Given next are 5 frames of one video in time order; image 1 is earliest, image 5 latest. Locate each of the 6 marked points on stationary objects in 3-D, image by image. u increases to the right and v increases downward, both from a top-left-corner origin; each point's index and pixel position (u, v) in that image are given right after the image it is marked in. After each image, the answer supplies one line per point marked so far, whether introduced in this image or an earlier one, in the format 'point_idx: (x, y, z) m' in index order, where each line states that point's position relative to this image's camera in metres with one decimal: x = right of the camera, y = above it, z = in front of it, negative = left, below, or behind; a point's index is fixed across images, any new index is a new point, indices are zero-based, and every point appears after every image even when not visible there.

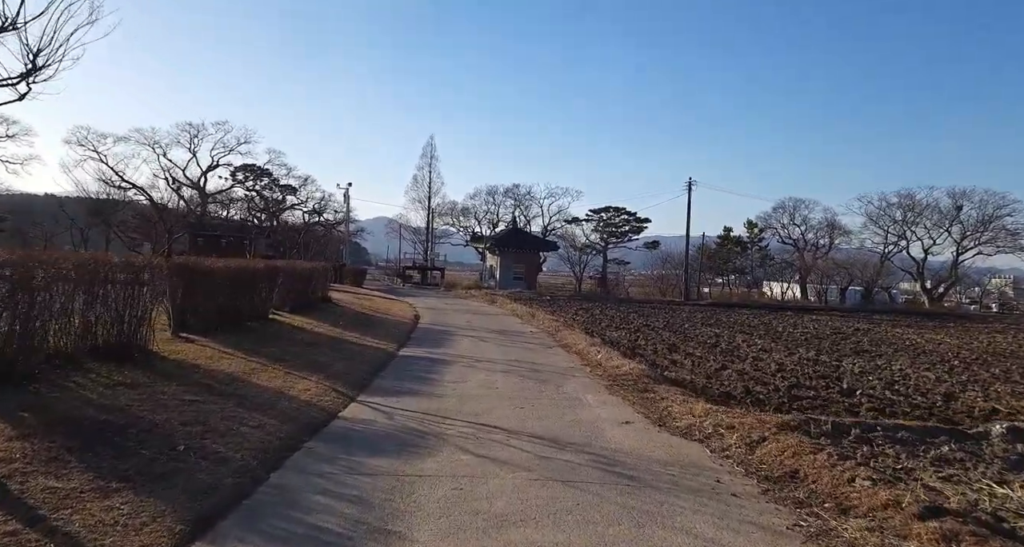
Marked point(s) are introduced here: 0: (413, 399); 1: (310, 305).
0: (-1.2, -1.5, +8.4) m
1: (-5.4, -0.9, +18.7) m
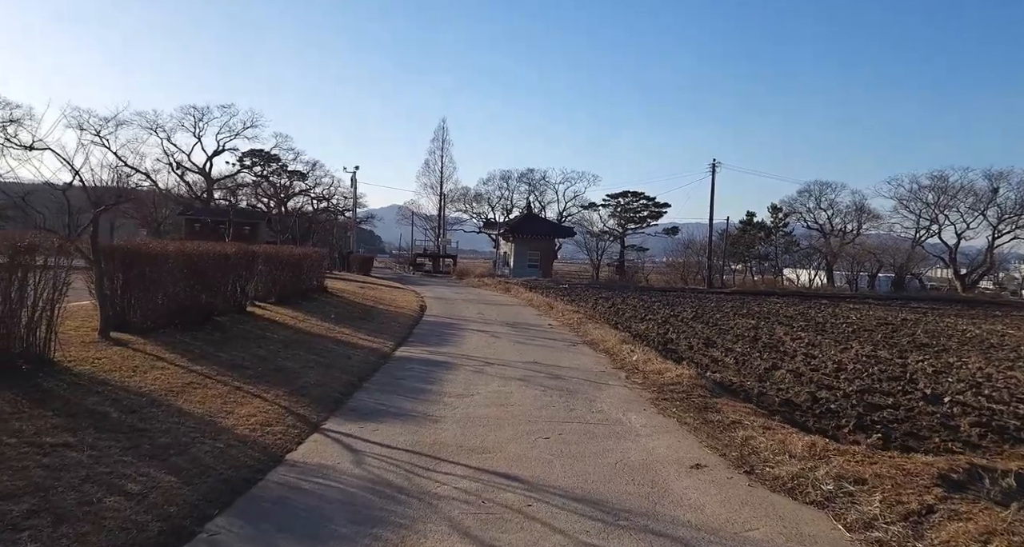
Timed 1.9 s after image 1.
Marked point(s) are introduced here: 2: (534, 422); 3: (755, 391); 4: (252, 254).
0: (-1.0, -1.4, +6.2) m
1: (-5.0, -0.6, +16.6) m
2: (+0.2, -1.4, +6.6) m
3: (+4.0, -1.9, +11.4) m
4: (-5.0, +0.4, +13.2) m
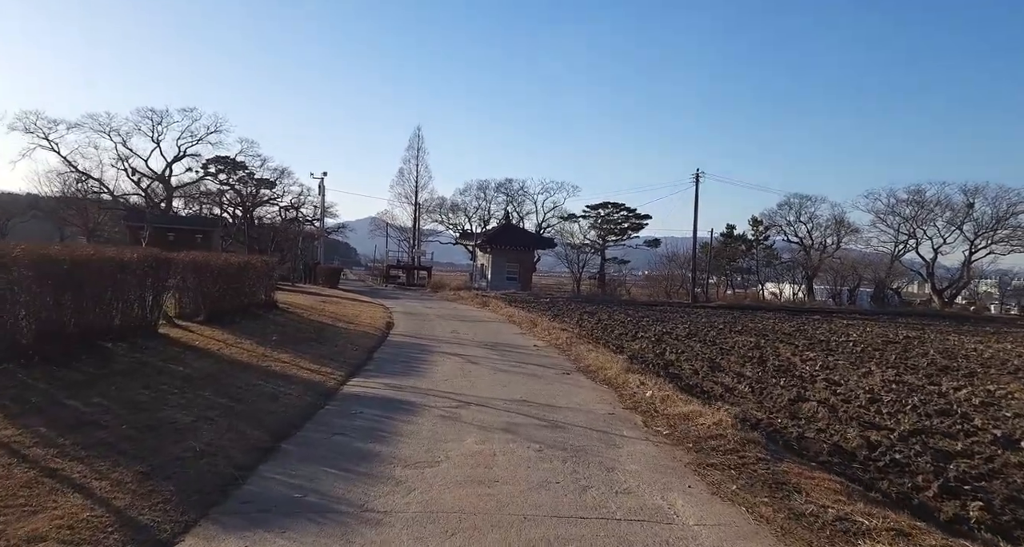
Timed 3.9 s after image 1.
0: (-1.1, -1.4, +3.8) m
1: (-5.5, -0.9, +14.1) m
2: (+0.1, -1.5, +4.2) m
3: (+3.7, -2.1, +9.1) m
4: (-5.3, +0.2, +10.6) m
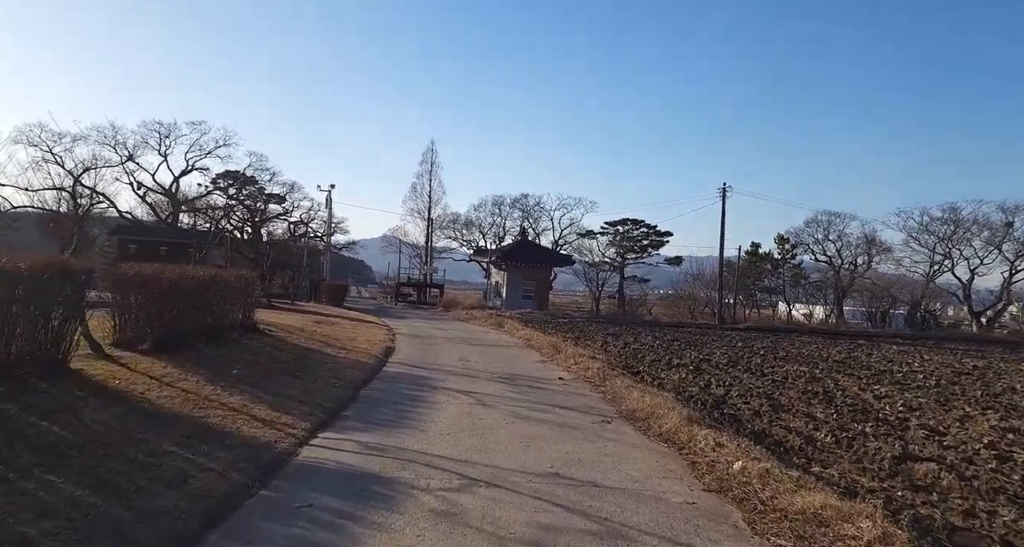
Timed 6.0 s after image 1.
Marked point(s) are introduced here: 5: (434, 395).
0: (-0.9, -1.5, +1.1) m
1: (-5.1, -1.1, +11.5) m
2: (+0.3, -1.5, +1.5) m
3: (+4.0, -2.3, +6.4) m
4: (-5.0, 0.0, +8.1) m
5: (-1.1, -1.8, +10.2) m
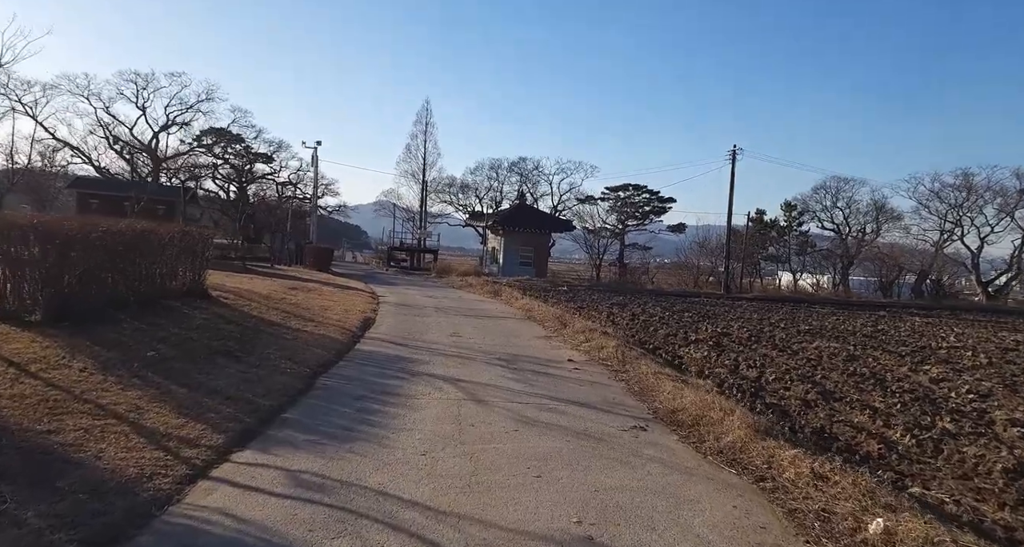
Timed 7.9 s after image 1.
0: (-0.9, -1.4, -1.1) m
1: (-5.1, -0.5, +9.2) m
2: (+0.3, -1.4, -0.7) m
3: (+4.0, -2.0, +4.2) m
4: (-4.9, +0.4, +5.8) m
5: (-1.1, -1.3, +7.9) m
